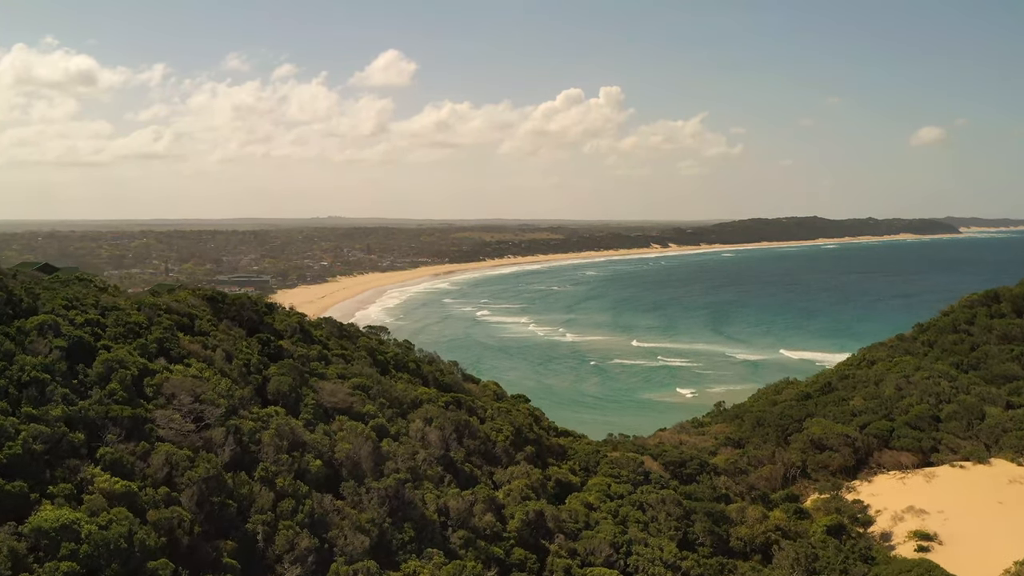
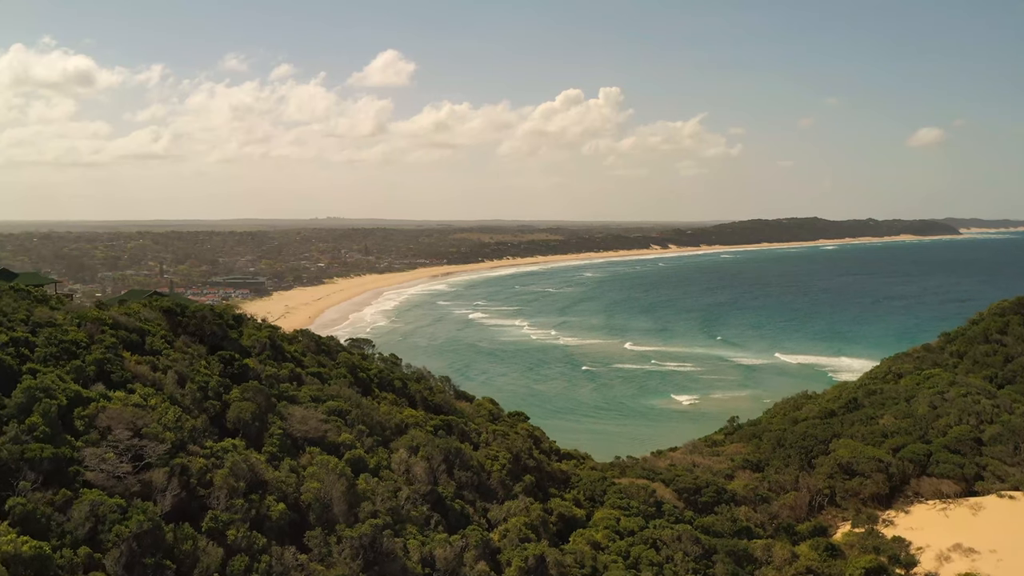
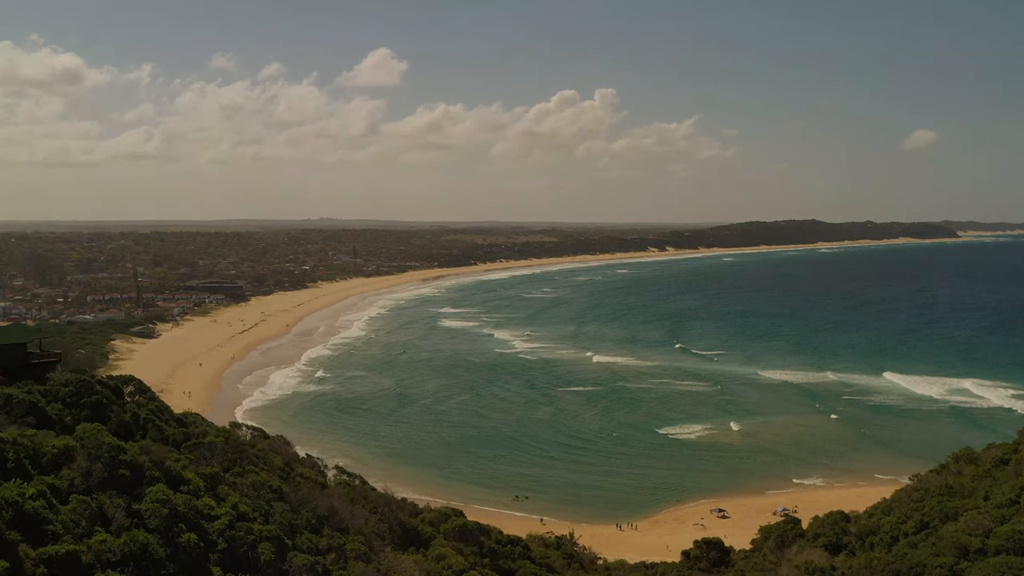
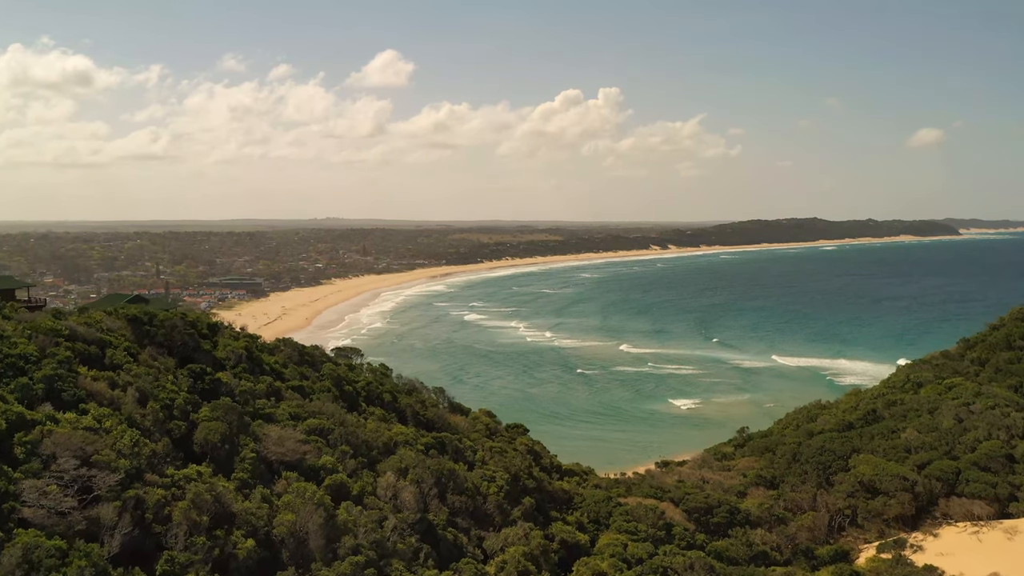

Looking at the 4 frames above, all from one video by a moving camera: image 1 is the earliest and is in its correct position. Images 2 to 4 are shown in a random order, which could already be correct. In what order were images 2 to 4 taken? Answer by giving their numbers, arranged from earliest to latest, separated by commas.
2, 4, 3
